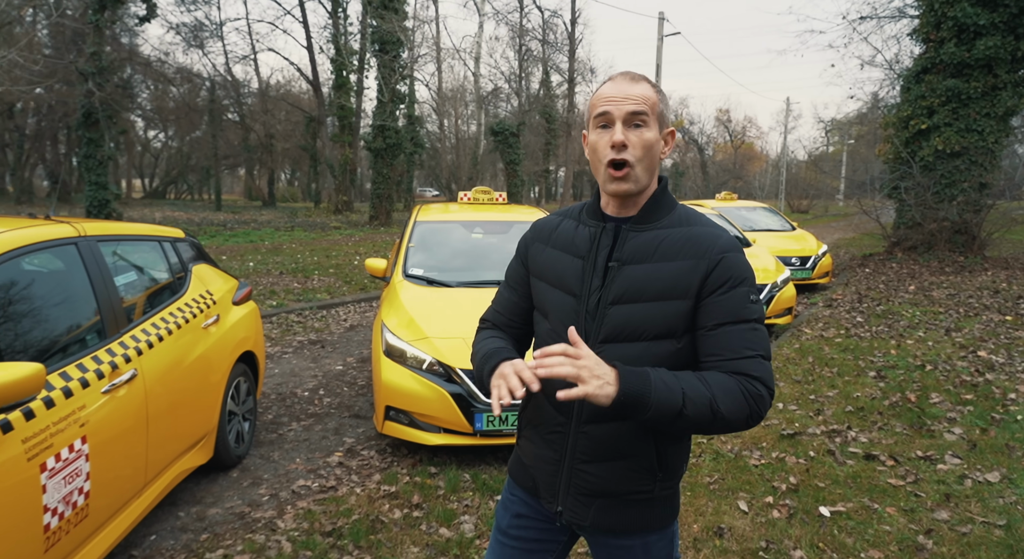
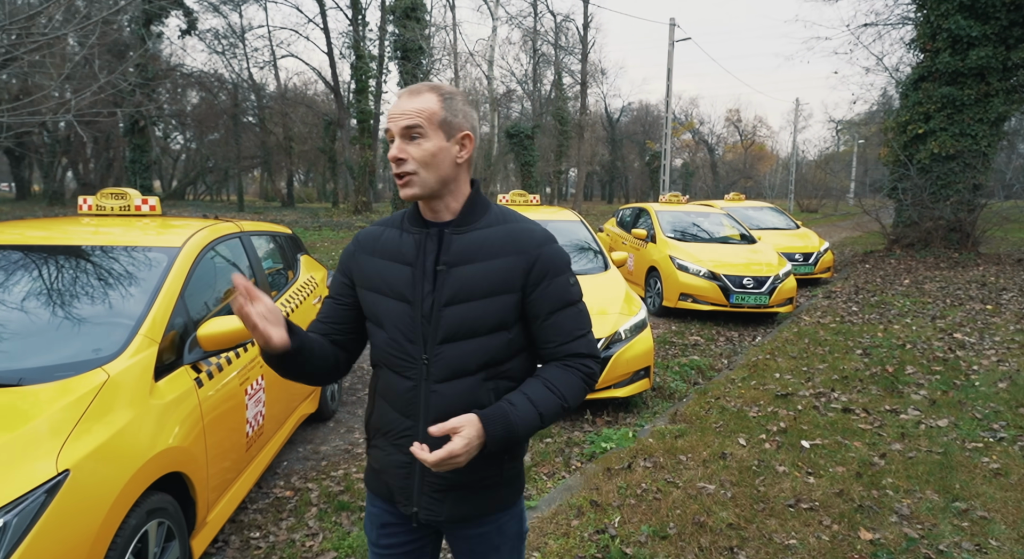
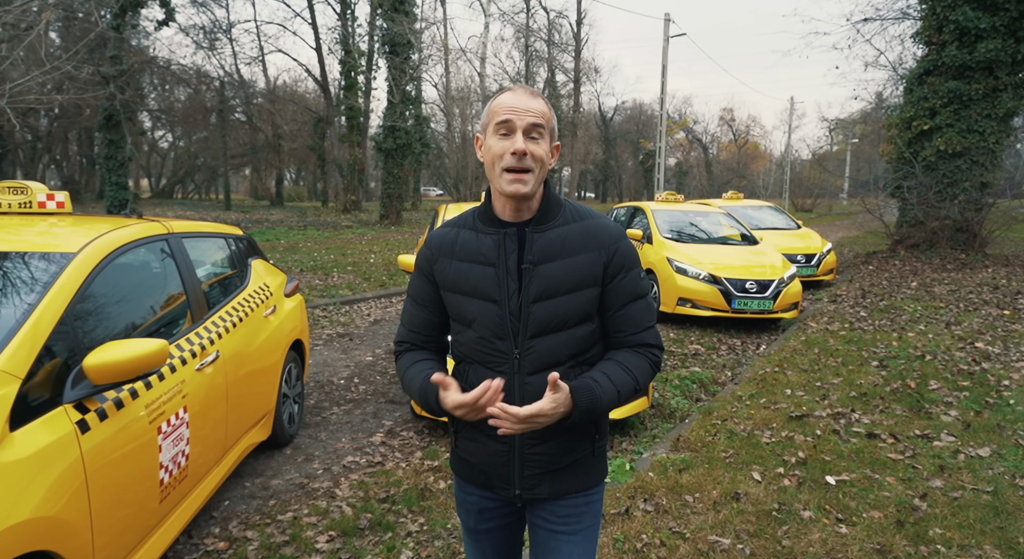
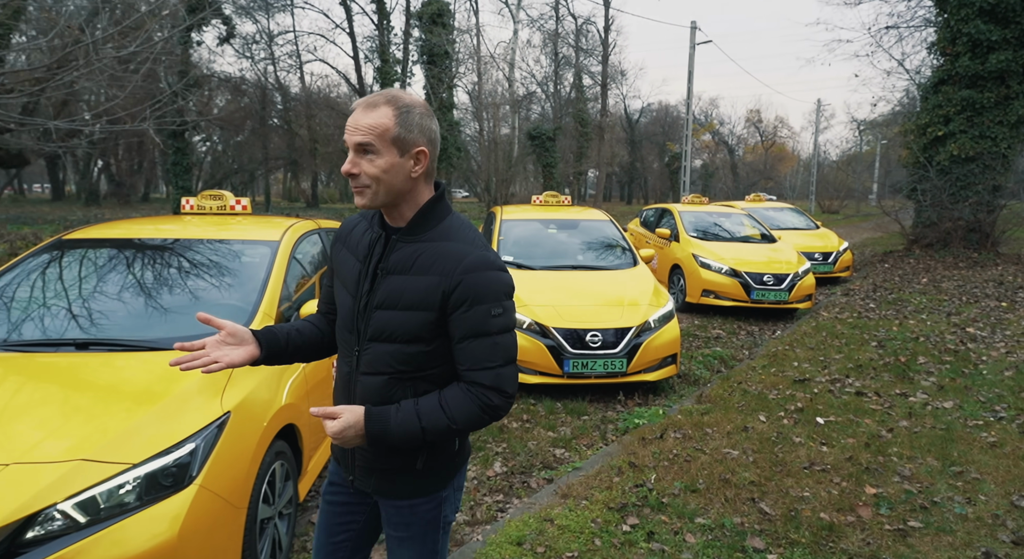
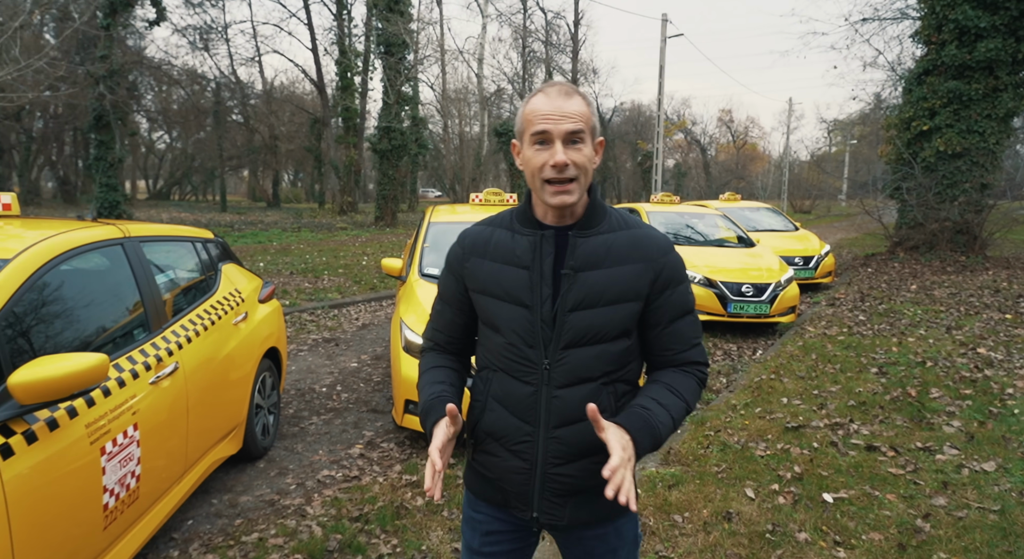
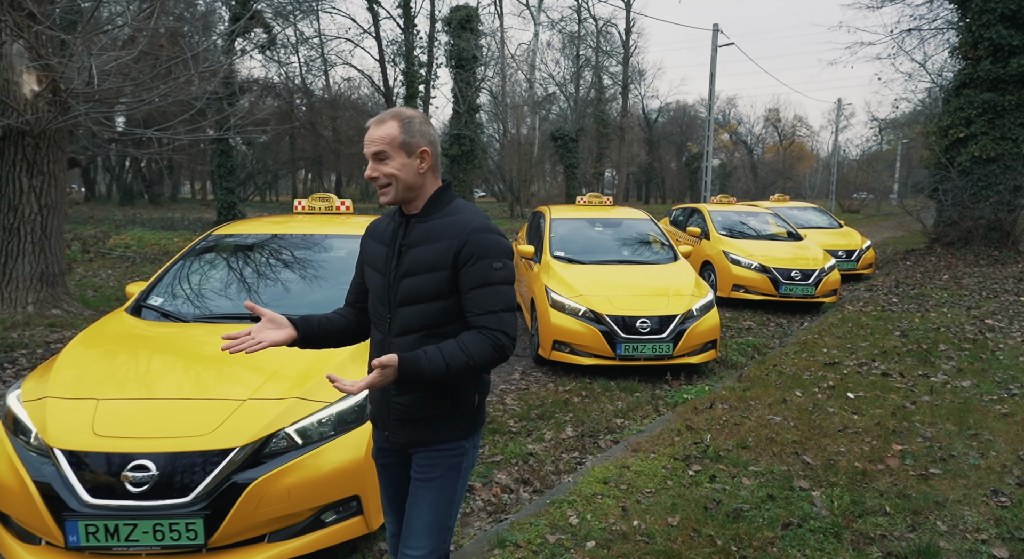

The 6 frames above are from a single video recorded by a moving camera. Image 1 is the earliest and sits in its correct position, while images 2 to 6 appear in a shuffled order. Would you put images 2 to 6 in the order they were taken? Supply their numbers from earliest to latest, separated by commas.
5, 3, 2, 4, 6
